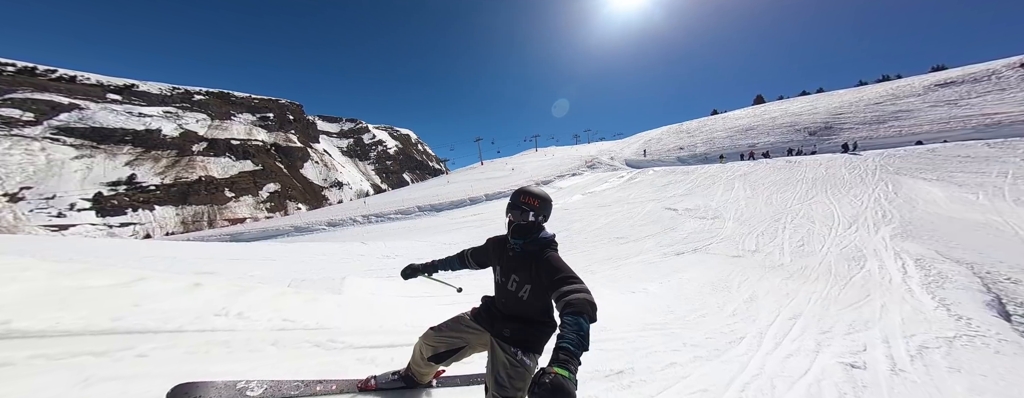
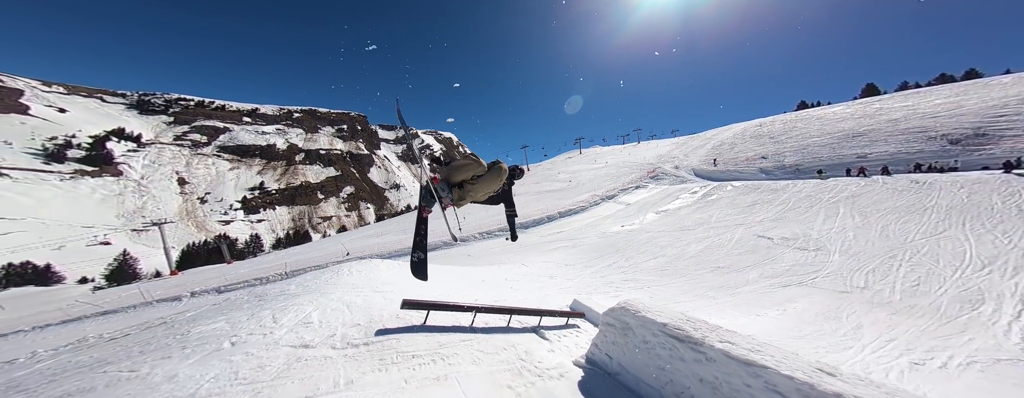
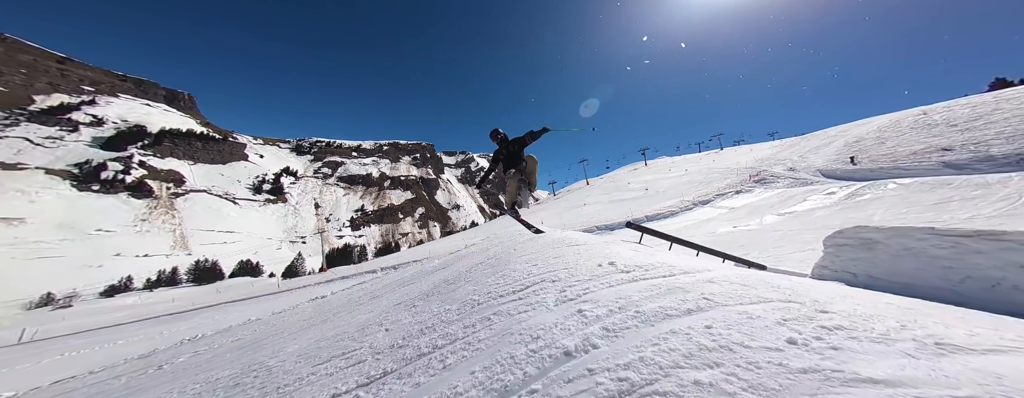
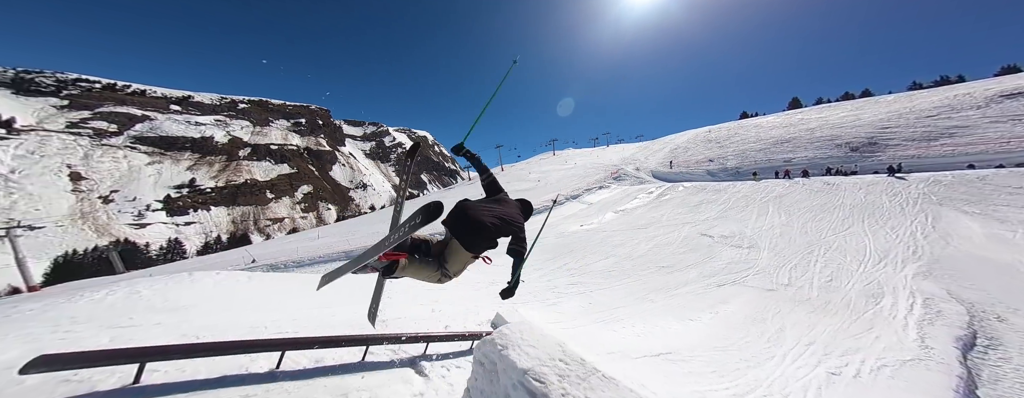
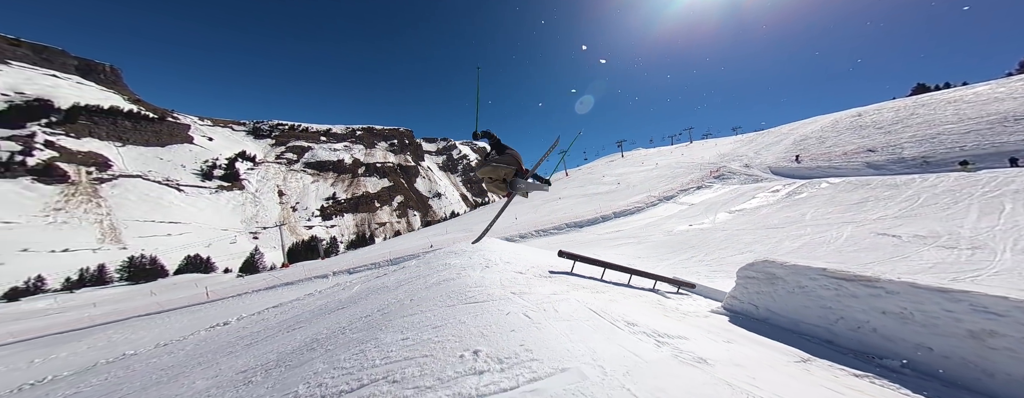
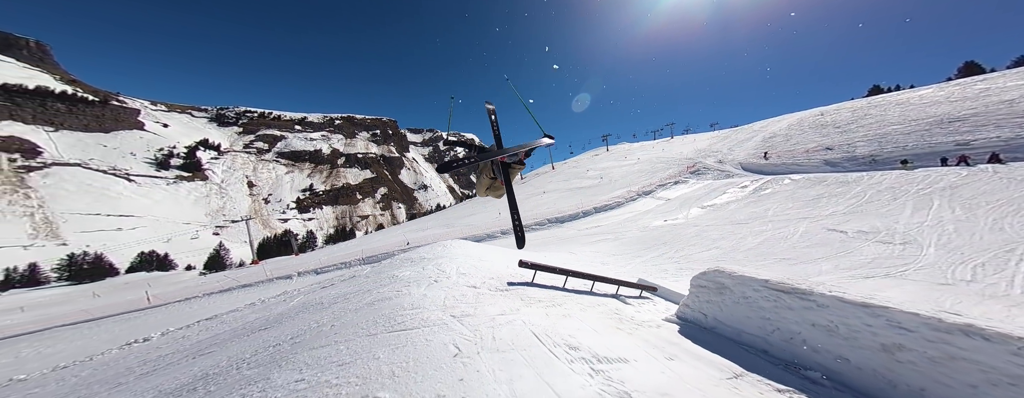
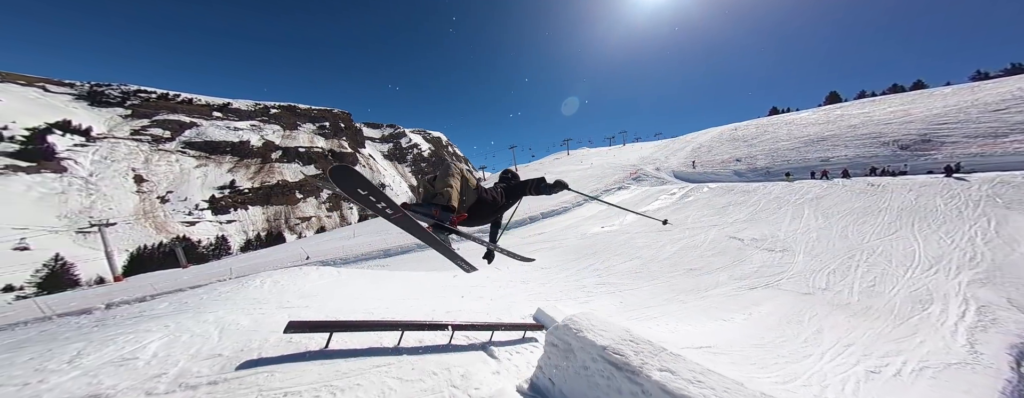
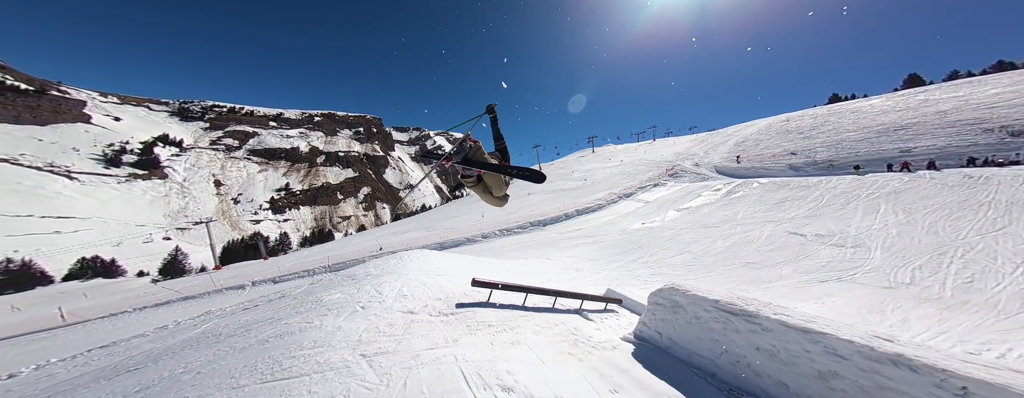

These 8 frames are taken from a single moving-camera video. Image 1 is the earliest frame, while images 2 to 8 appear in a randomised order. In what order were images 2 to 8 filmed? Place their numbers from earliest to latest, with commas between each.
4, 7, 2, 8, 6, 5, 3
